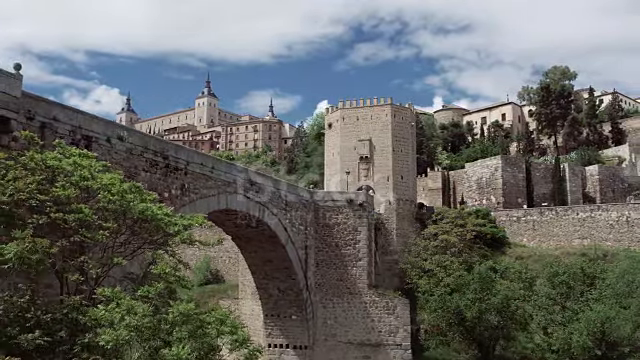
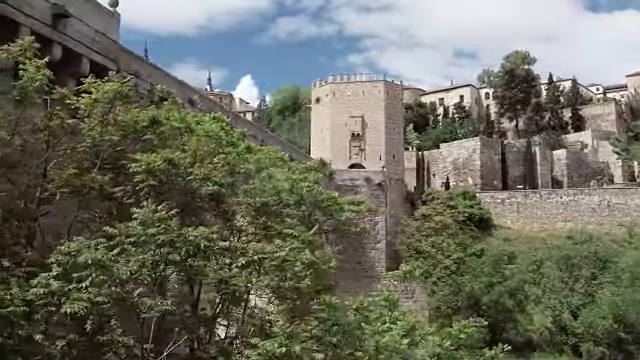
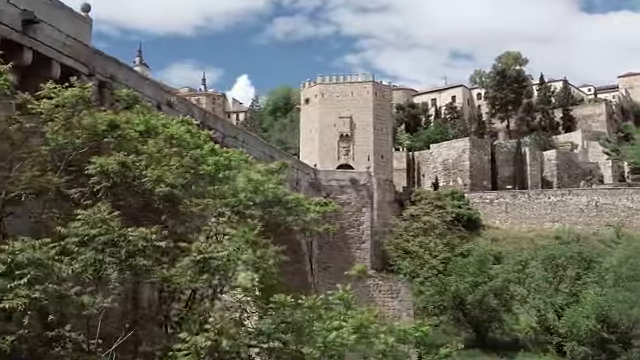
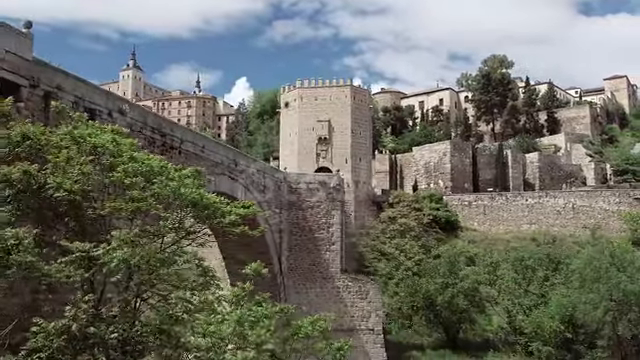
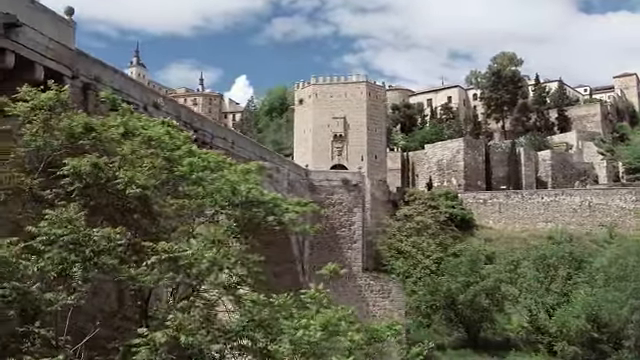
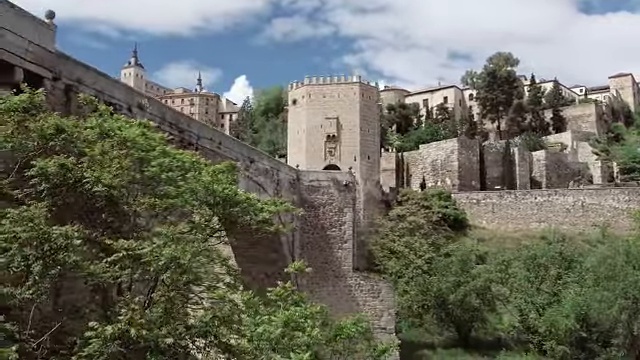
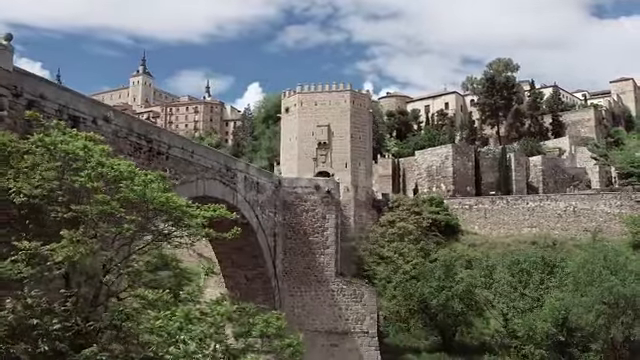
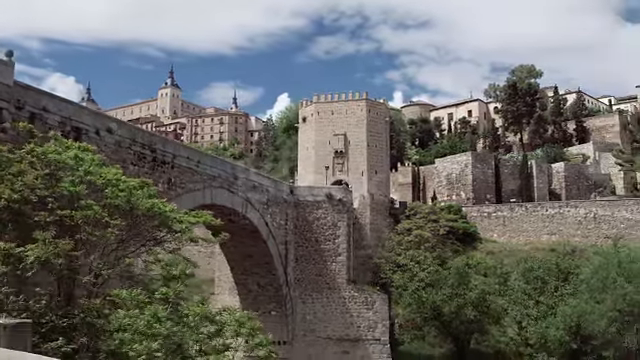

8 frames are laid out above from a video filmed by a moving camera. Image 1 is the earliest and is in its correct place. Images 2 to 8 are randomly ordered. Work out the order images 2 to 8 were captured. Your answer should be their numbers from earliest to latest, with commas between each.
8, 7, 4, 6, 5, 3, 2
